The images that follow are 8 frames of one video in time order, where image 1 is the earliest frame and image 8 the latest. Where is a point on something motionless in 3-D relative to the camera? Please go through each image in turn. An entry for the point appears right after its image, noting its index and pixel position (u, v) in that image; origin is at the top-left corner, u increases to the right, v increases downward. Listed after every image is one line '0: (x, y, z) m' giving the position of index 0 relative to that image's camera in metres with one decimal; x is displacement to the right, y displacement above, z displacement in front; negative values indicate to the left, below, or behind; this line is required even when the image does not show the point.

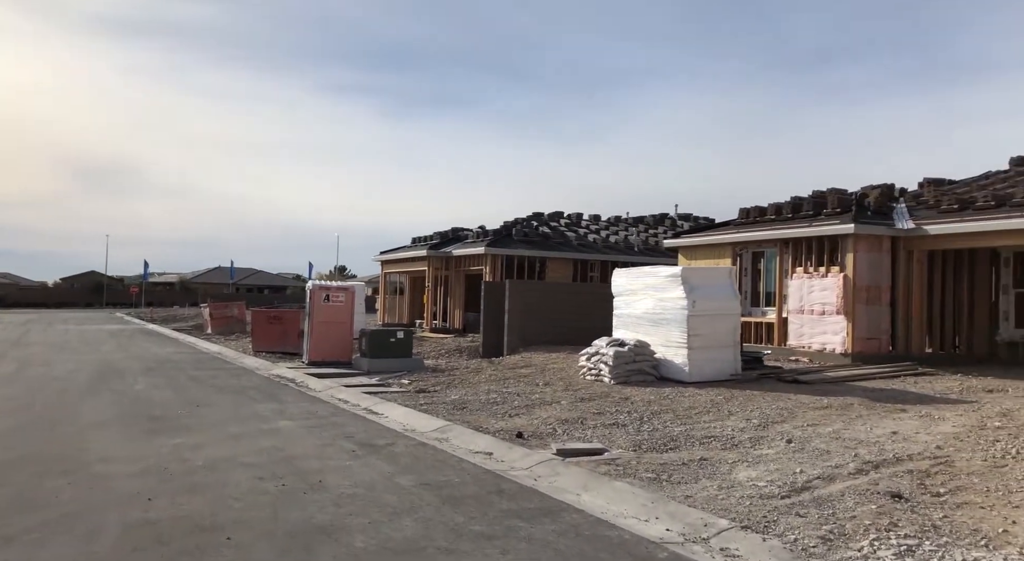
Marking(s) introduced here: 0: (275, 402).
0: (-3.8, -2.0, +13.2) m
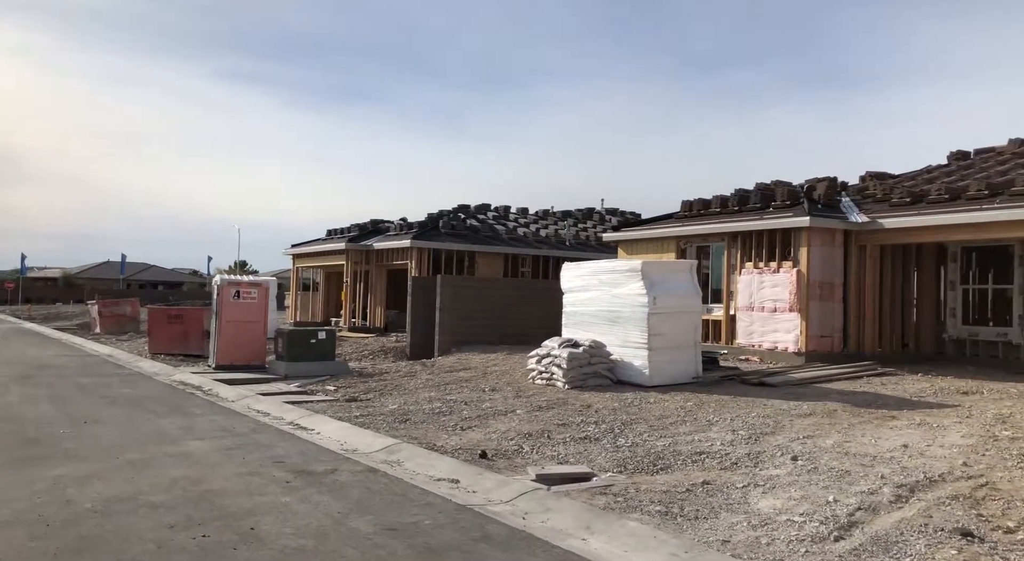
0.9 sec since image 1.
0: (-4.5, -1.9, +11.5) m
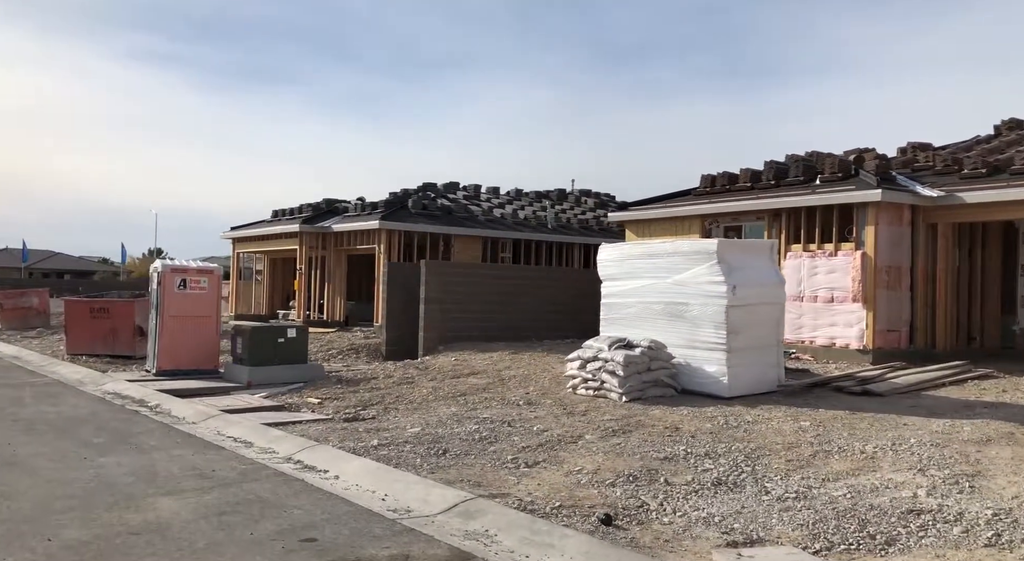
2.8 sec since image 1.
0: (-3.9, -1.8, +8.5) m
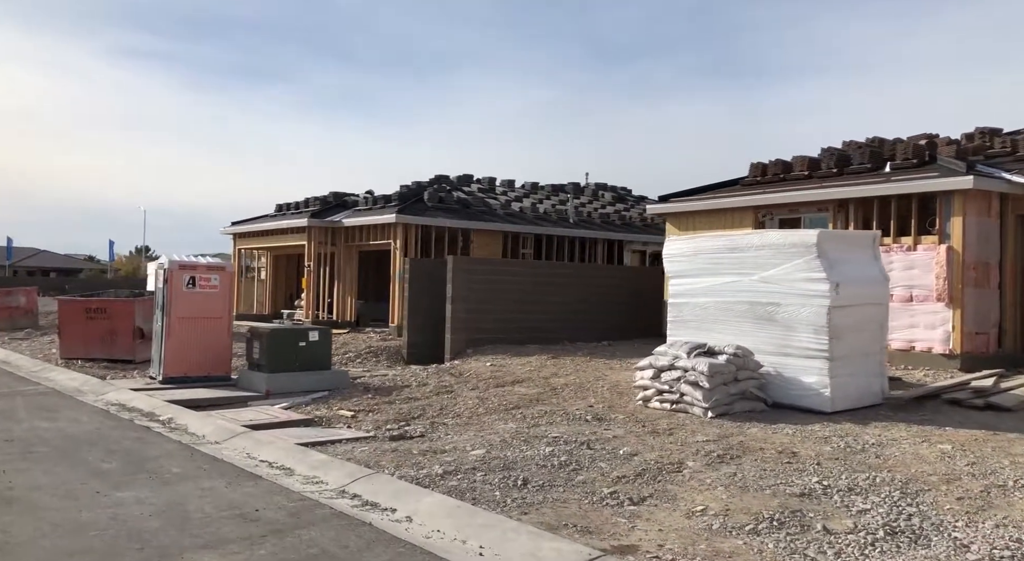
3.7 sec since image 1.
0: (-3.1, -1.8, +7.2) m
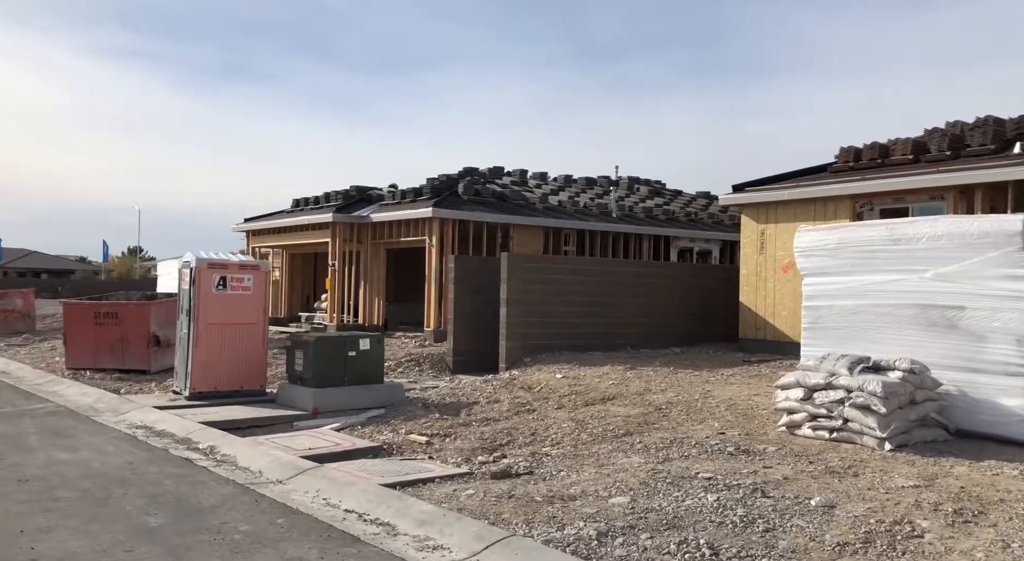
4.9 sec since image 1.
0: (-1.9, -1.8, +5.5) m
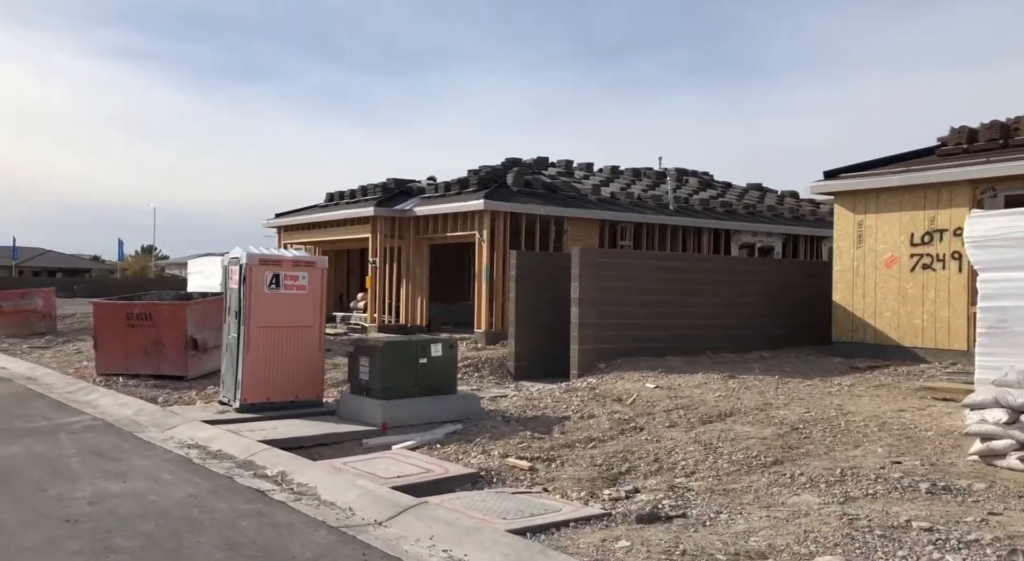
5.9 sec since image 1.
0: (-0.8, -1.8, +4.1) m
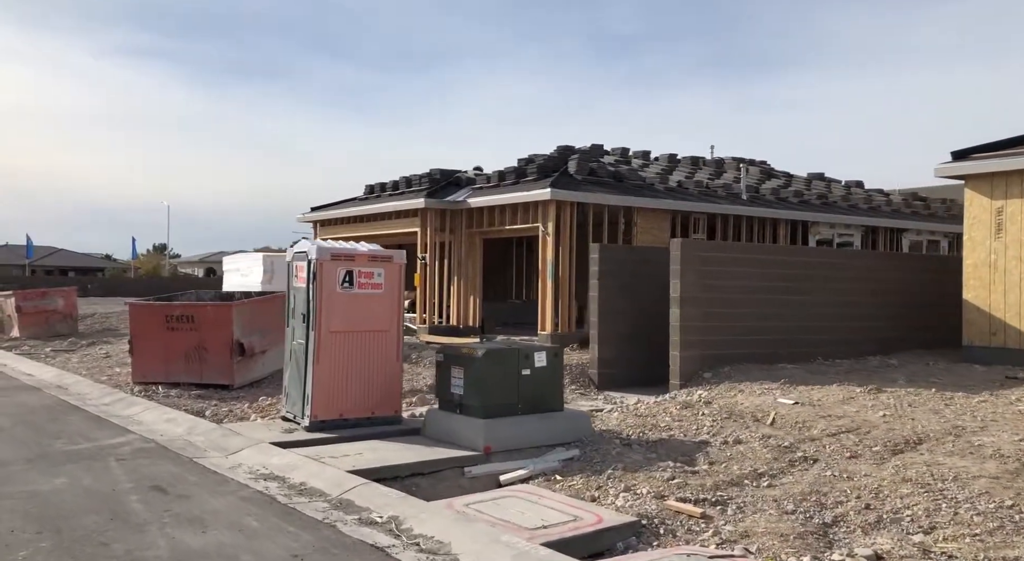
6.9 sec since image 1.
0: (+0.5, -1.8, +2.6) m
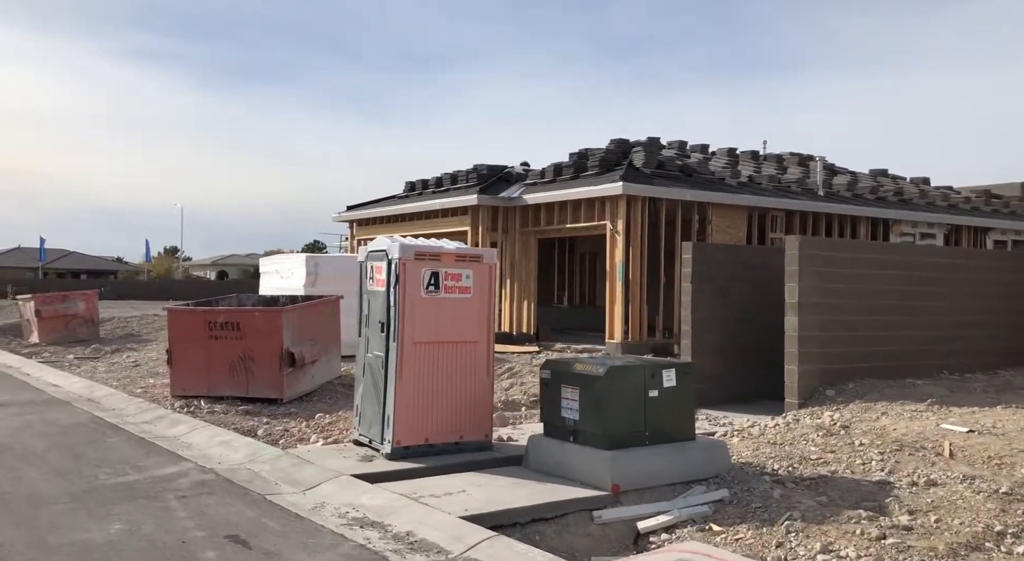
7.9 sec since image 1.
0: (+1.7, -1.9, +1.1) m
